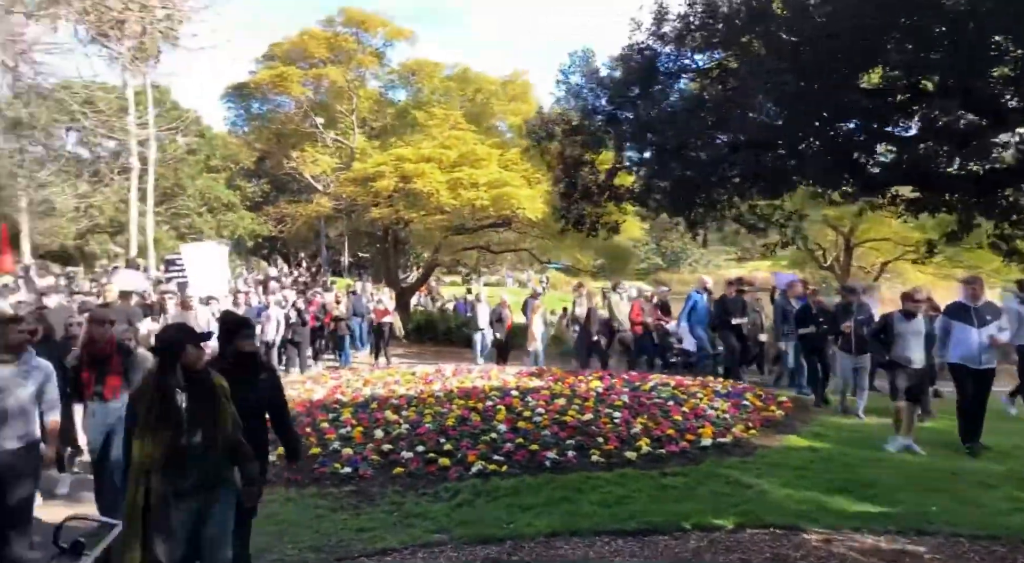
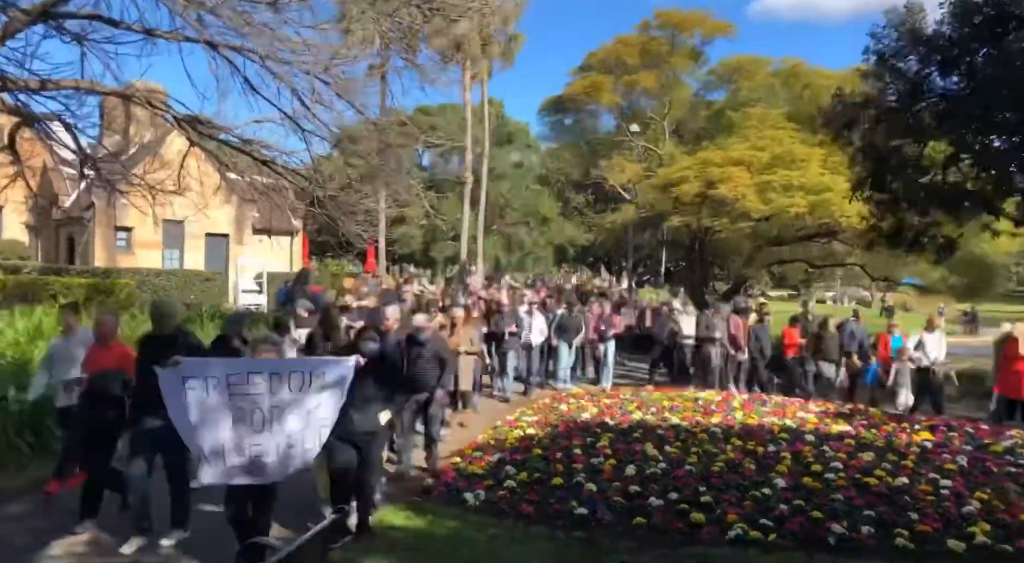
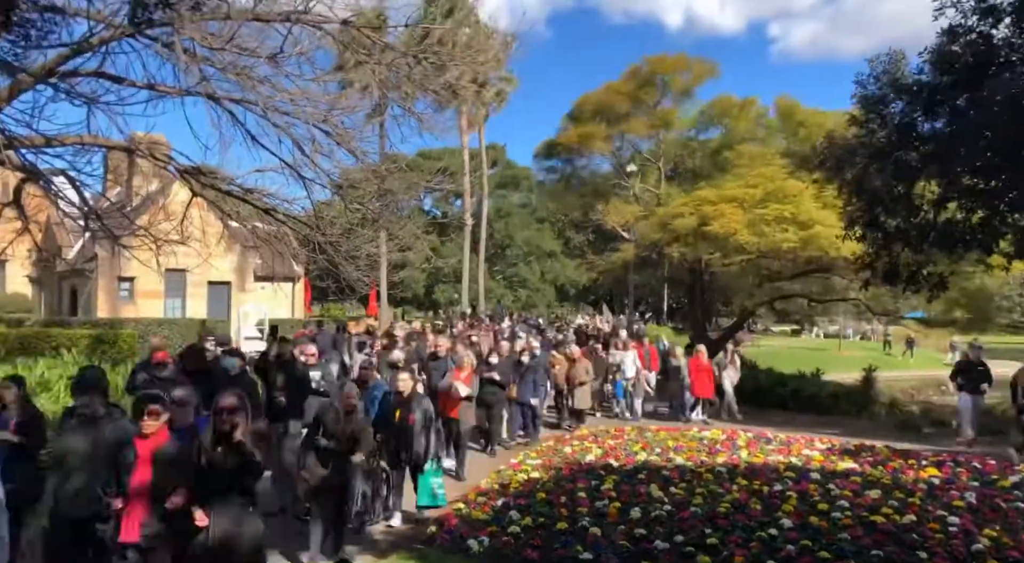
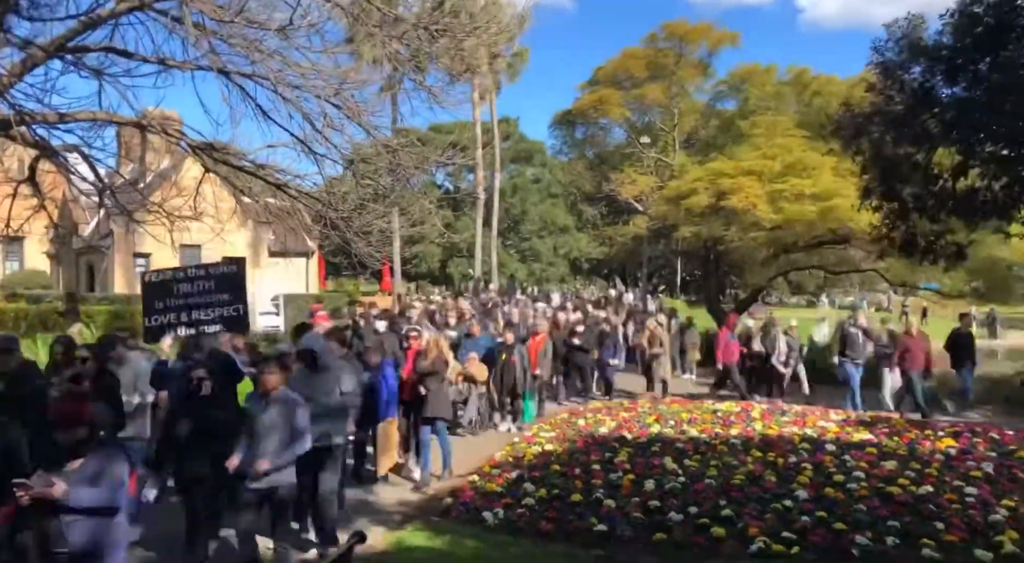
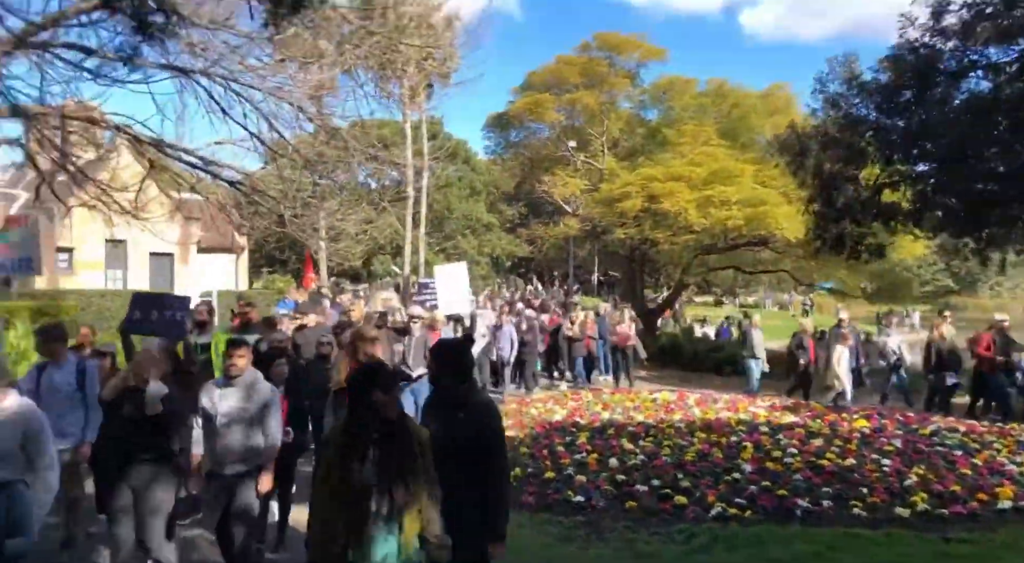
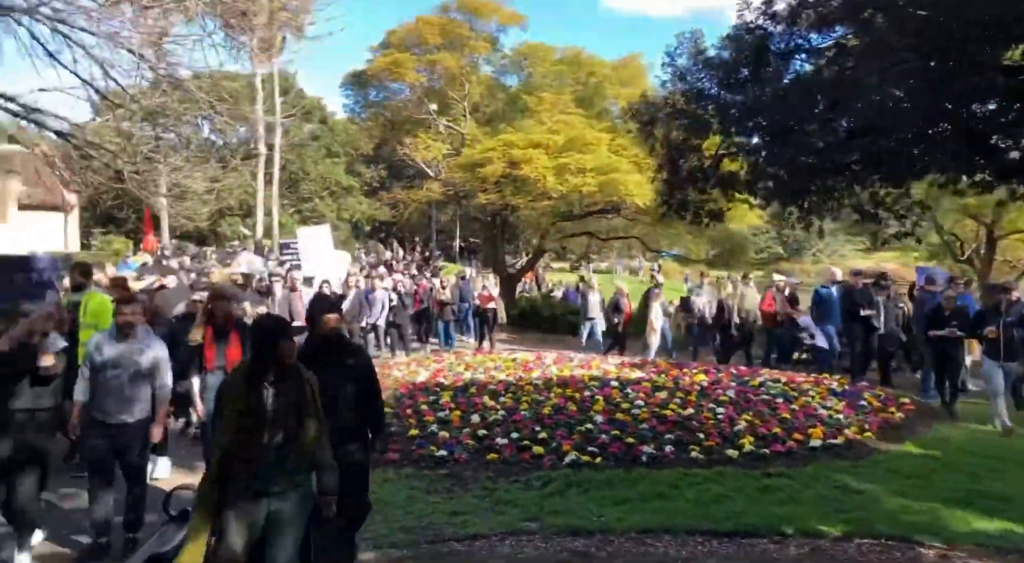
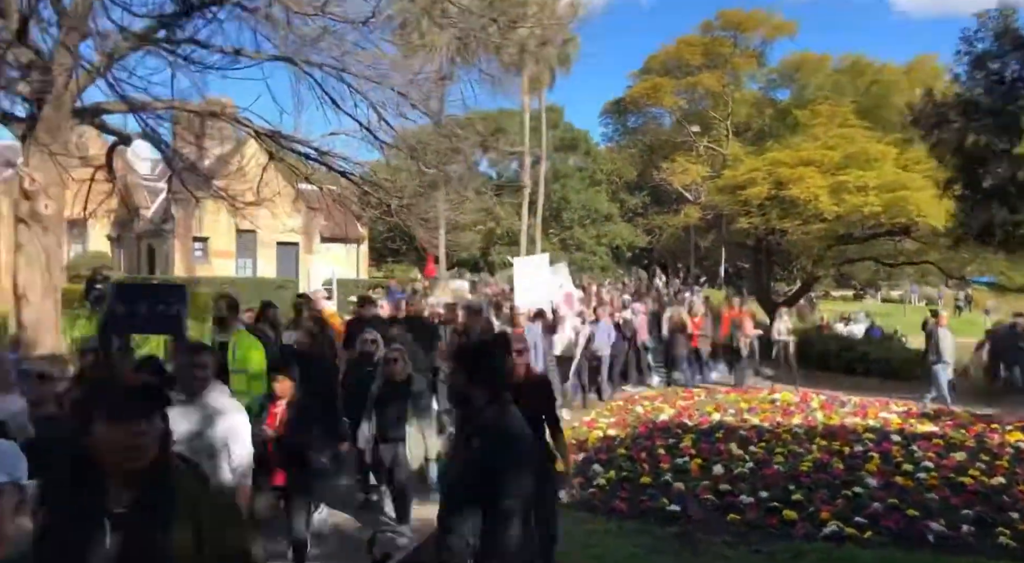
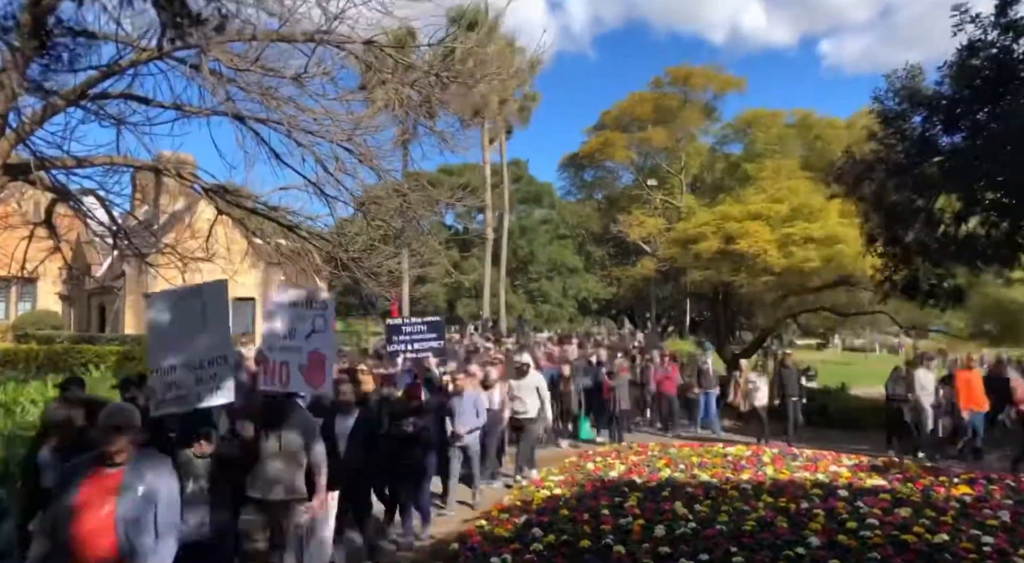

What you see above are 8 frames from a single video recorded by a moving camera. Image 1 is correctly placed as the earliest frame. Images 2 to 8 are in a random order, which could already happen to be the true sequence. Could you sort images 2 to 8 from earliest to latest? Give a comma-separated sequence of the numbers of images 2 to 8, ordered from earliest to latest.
6, 5, 7, 8, 4, 3, 2
